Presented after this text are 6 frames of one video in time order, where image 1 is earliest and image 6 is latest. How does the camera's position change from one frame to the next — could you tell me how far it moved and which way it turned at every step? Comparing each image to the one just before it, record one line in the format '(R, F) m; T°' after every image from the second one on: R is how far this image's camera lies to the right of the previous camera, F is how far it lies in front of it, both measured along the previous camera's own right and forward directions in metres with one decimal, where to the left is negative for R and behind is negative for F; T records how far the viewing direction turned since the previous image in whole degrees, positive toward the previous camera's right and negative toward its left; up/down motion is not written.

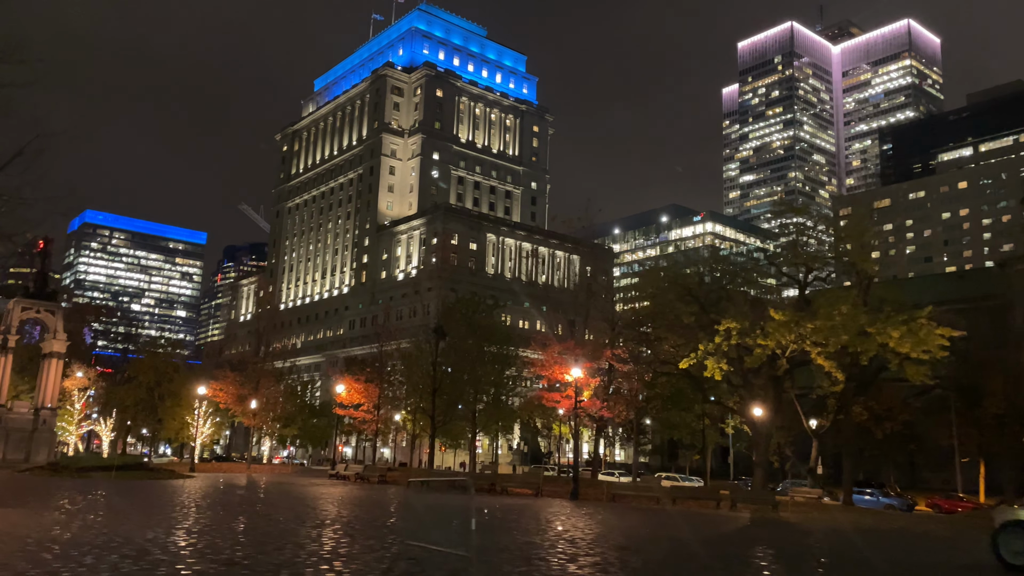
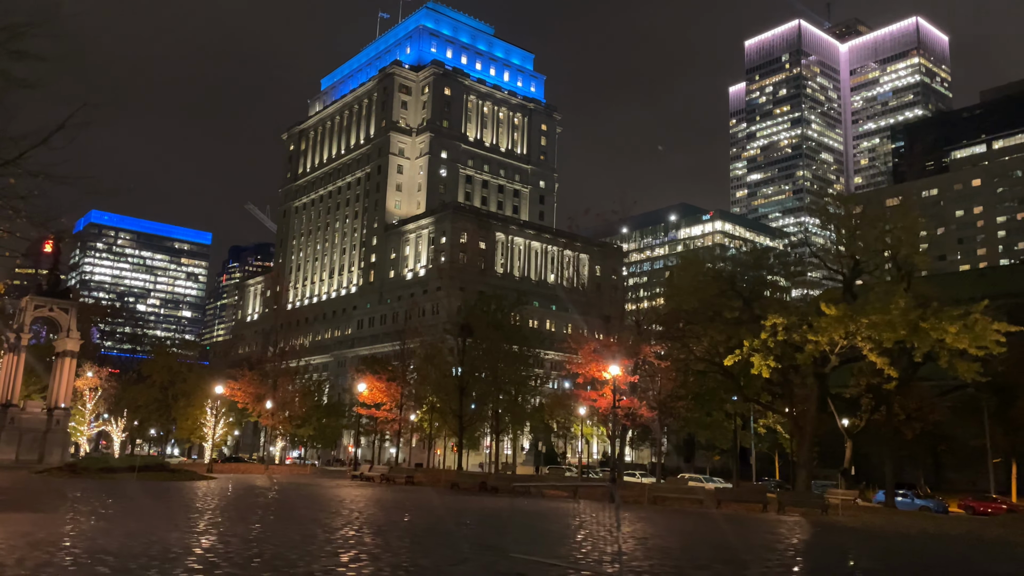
(-1.0, +0.9) m; 0°
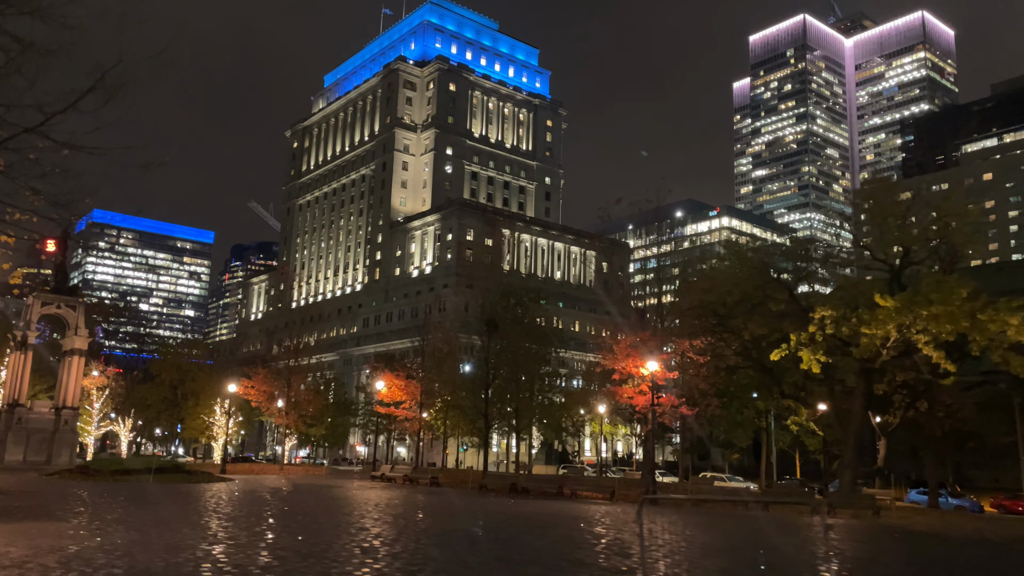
(-0.9, +1.1) m; 0°
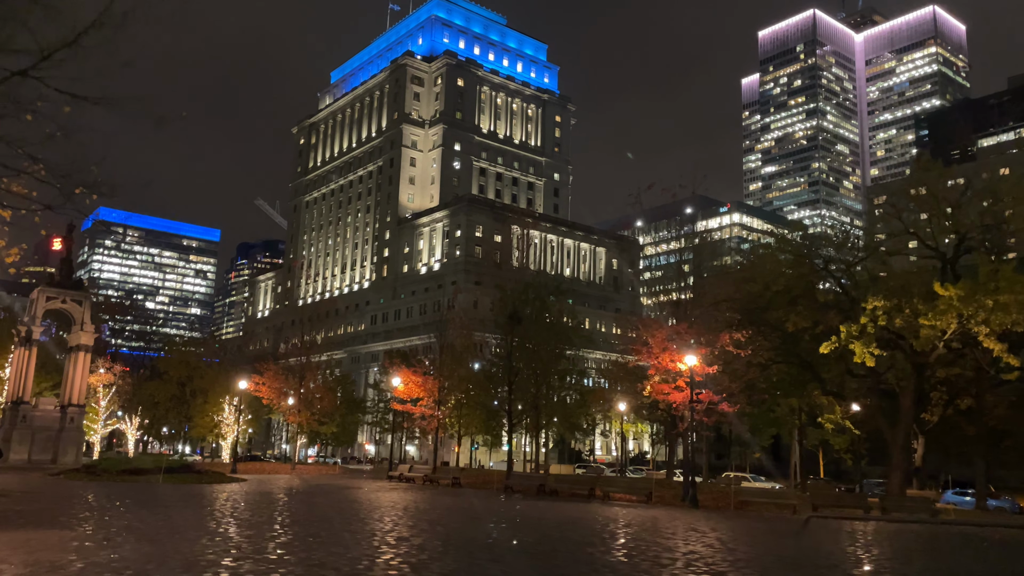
(-0.7, +1.3) m; 0°
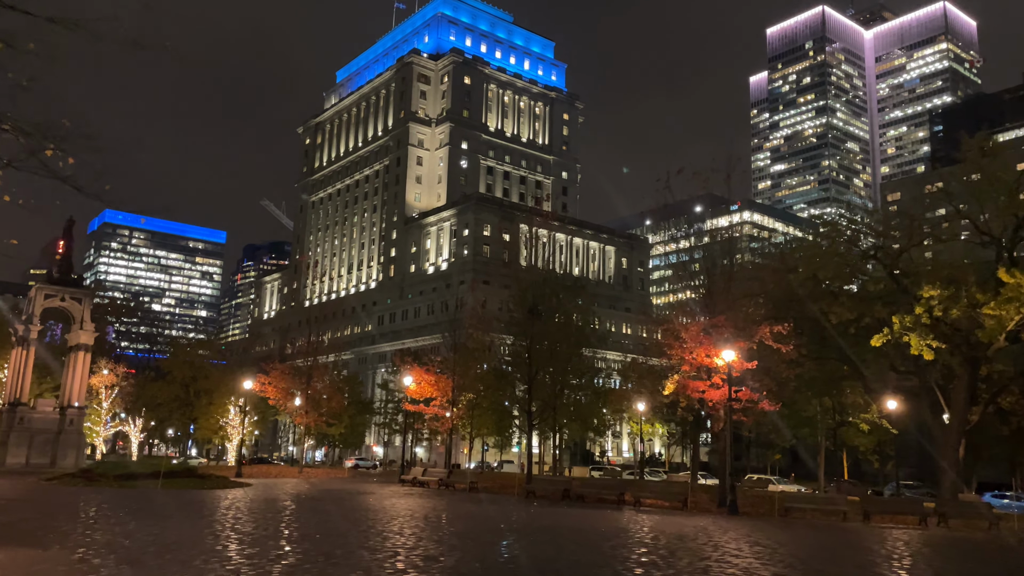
(-0.5, +1.5) m; 0°
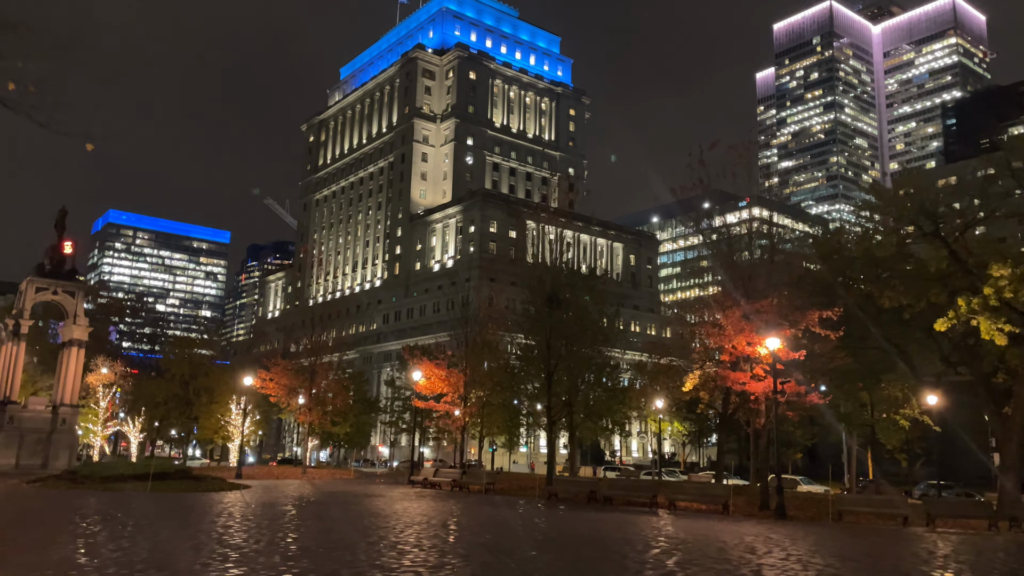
(-0.4, +1.8) m; 0°
